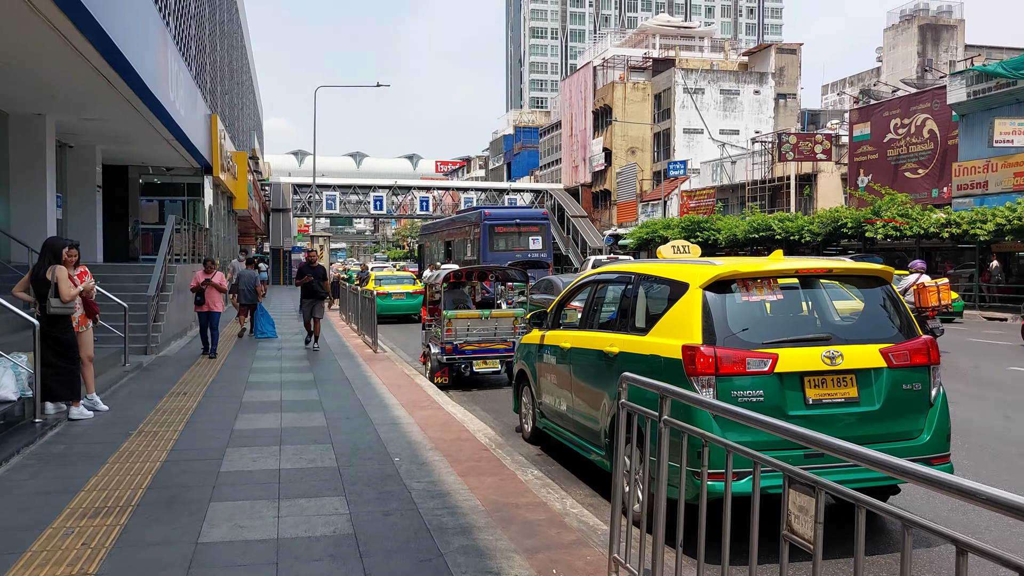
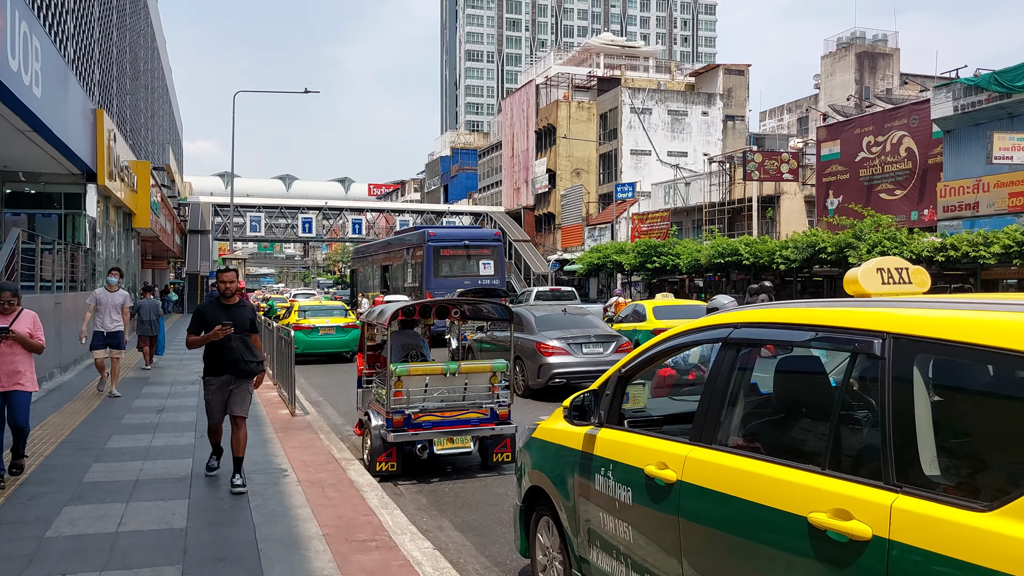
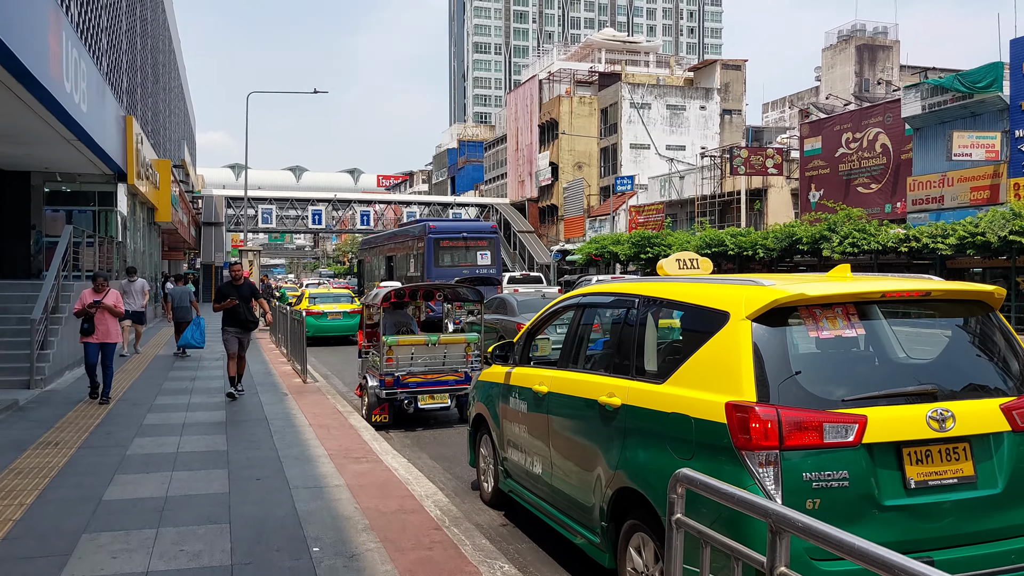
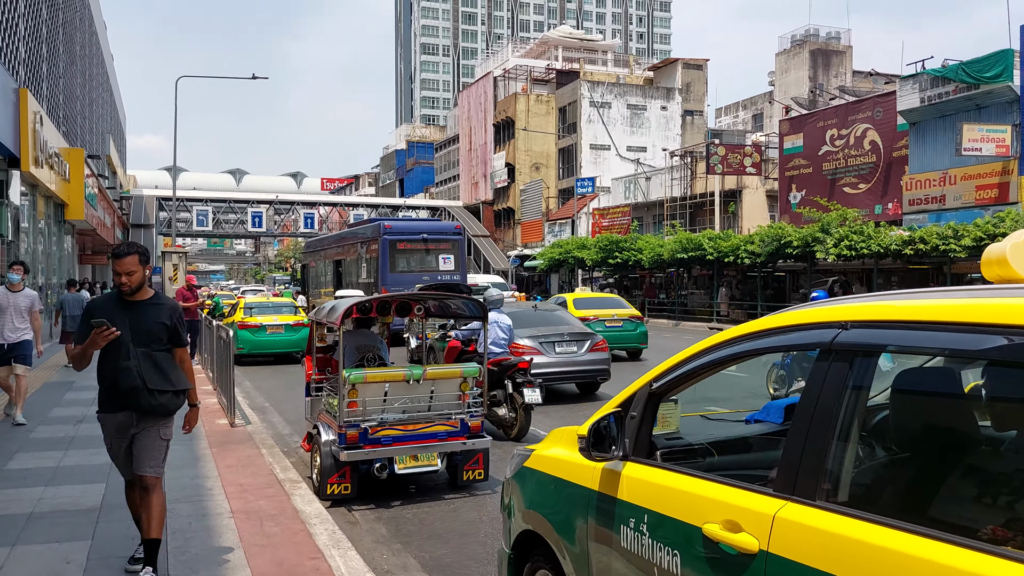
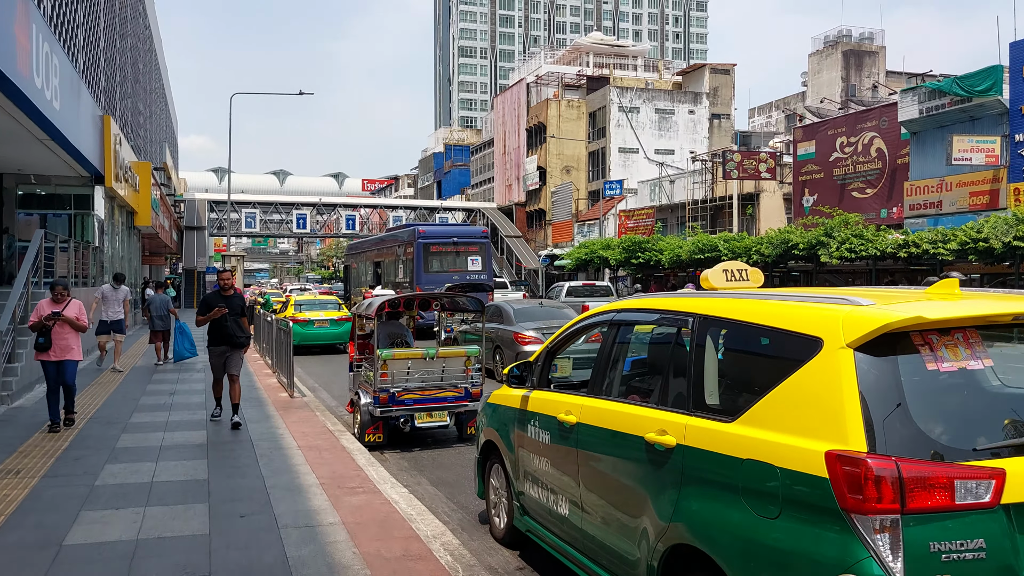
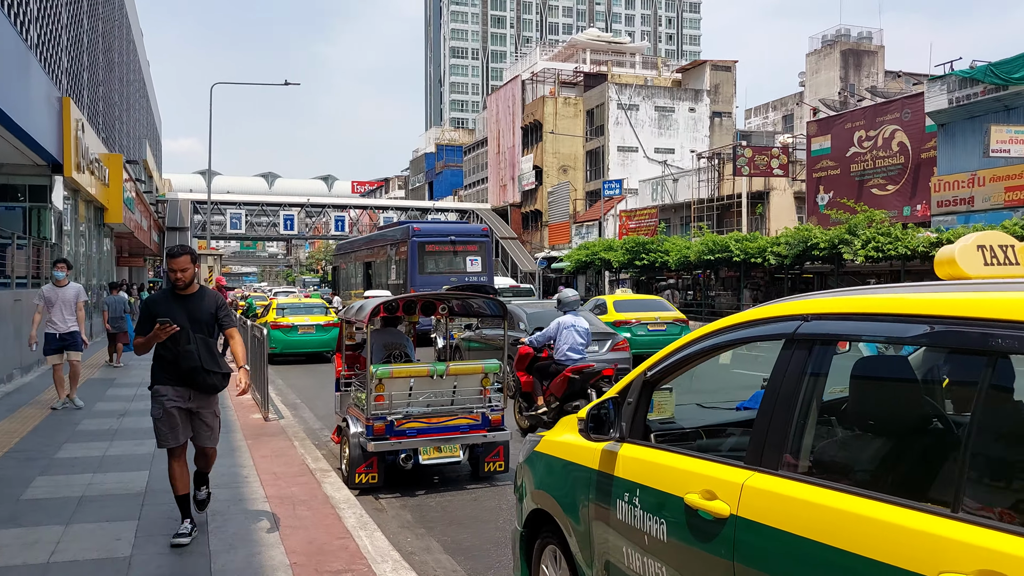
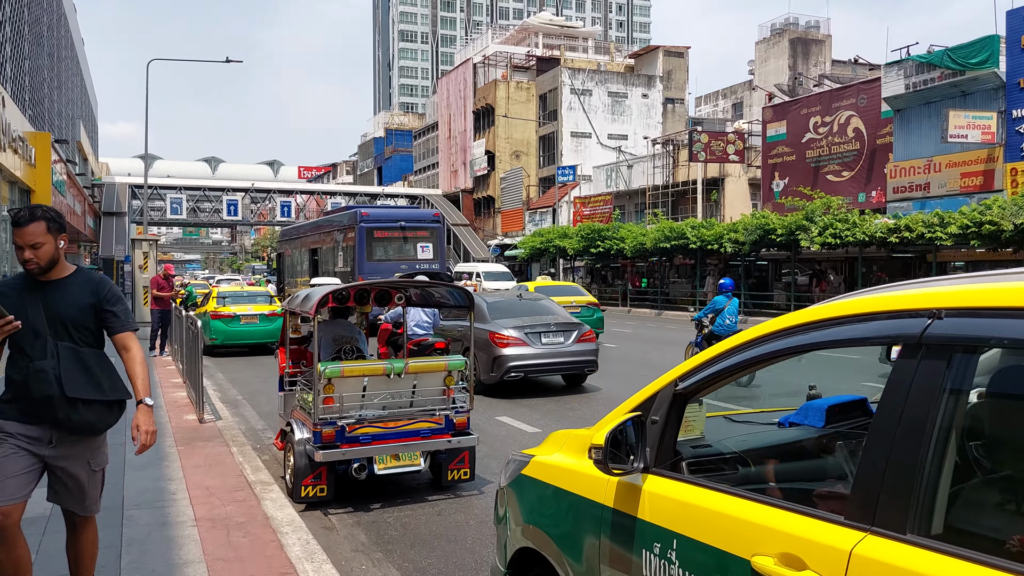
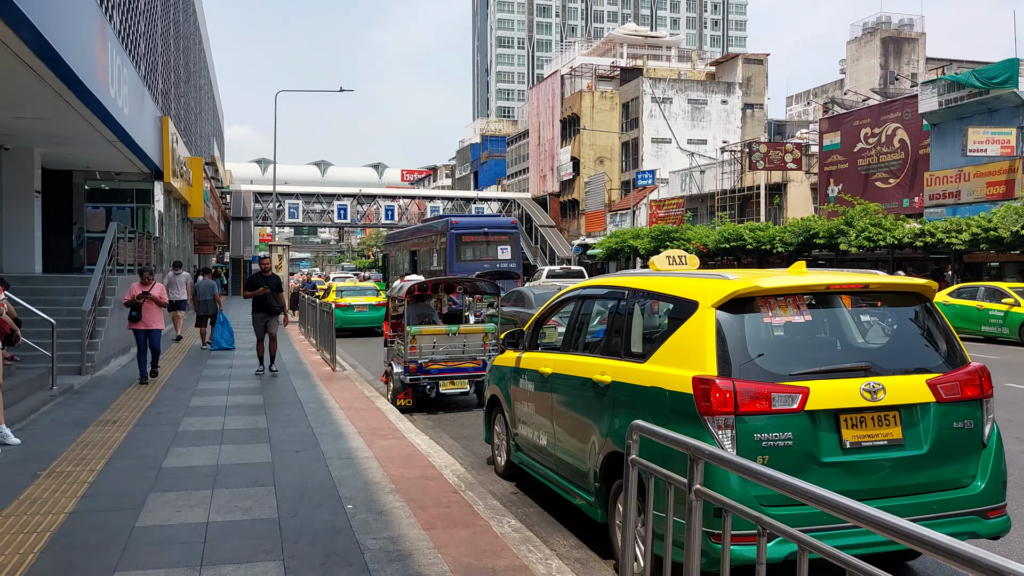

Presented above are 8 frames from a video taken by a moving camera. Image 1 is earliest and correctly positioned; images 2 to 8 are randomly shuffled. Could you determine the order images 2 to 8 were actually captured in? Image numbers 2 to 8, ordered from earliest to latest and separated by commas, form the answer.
8, 3, 5, 2, 6, 4, 7
